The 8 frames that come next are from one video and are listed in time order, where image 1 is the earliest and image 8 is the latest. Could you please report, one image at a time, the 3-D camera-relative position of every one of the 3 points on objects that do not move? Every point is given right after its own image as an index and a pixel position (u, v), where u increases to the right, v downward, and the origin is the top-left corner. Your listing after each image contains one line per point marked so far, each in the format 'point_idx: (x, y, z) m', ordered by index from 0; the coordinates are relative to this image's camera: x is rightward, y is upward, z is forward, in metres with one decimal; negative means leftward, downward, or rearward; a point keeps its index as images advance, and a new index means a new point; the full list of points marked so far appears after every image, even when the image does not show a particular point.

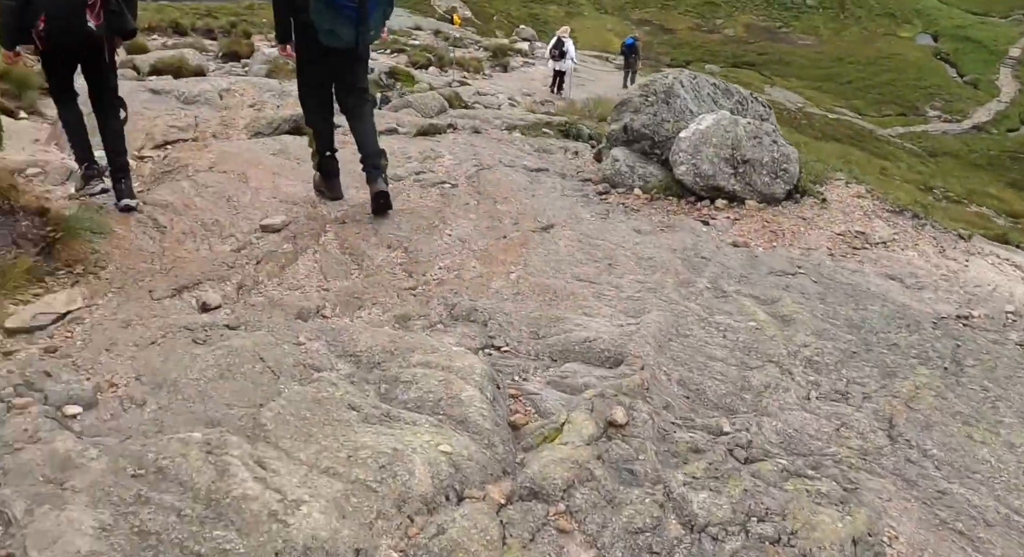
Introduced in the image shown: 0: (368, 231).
0: (-1.3, +0.4, +7.1) m
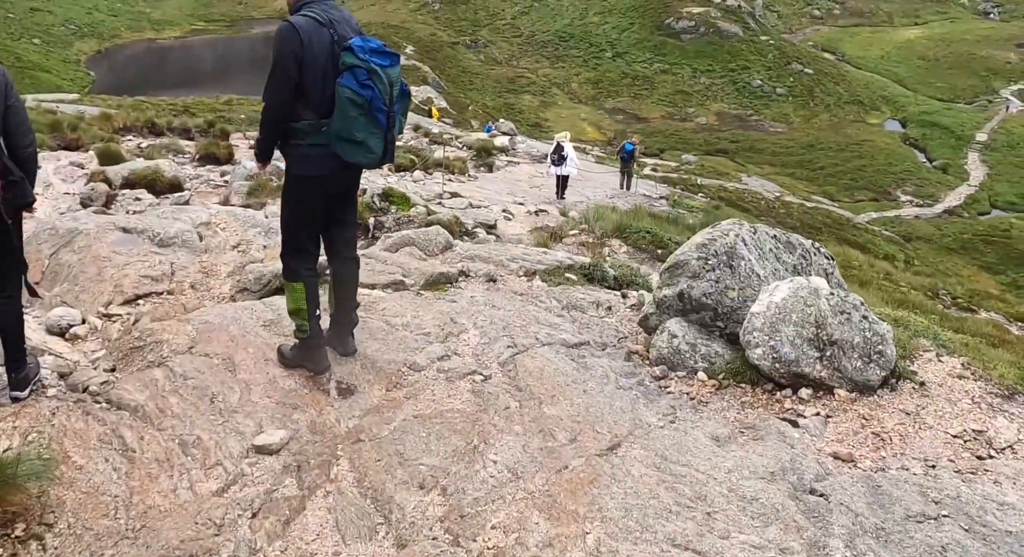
0: (-0.9, -1.3, +5.7) m
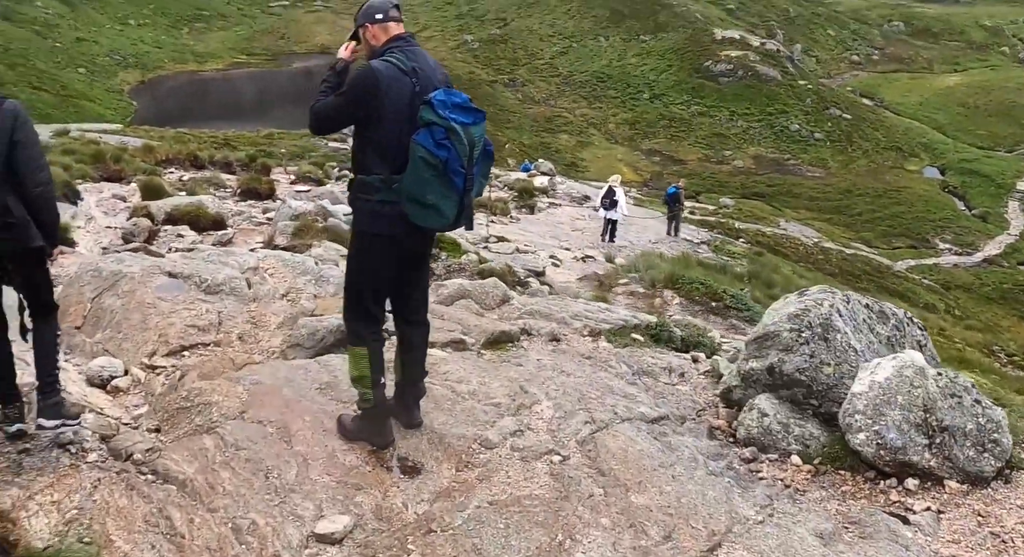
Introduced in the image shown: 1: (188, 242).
0: (-0.3, -1.8, +5.0) m
1: (-6.8, +0.8, +16.3) m
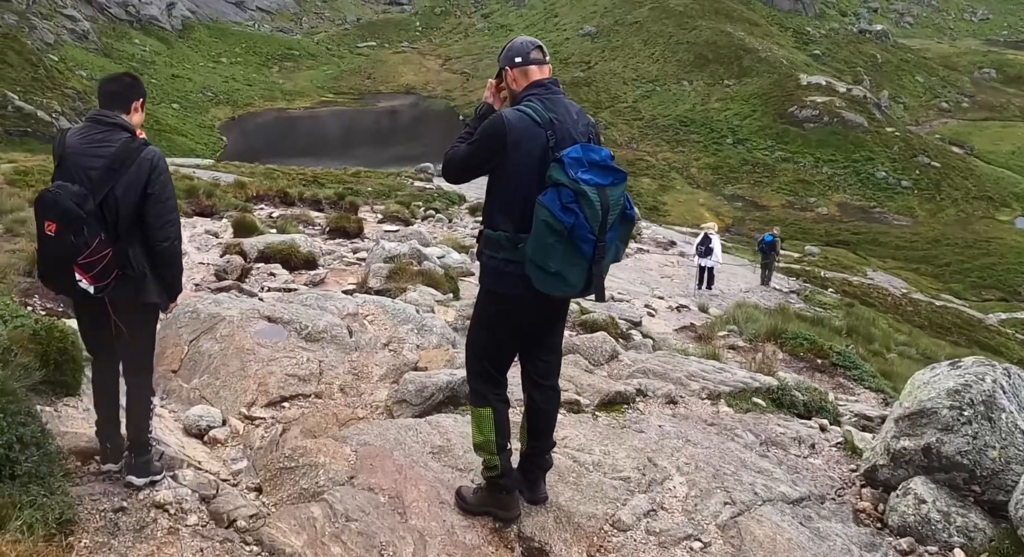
0: (+0.6, -2.2, +4.3) m
1: (-4.8, 0.0, +16.2) m
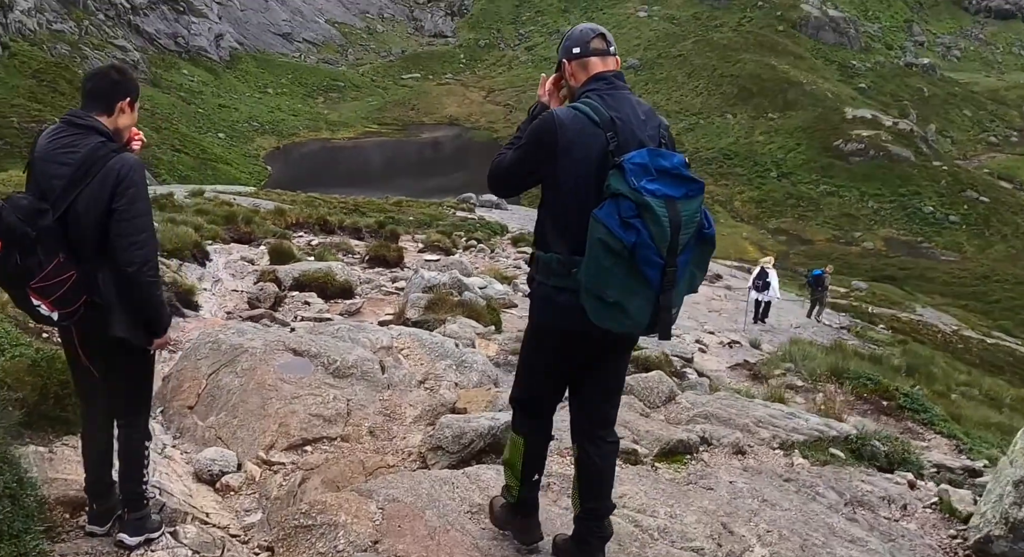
0: (+0.8, -2.3, +3.3) m
1: (-4.0, -0.6, +15.5) m
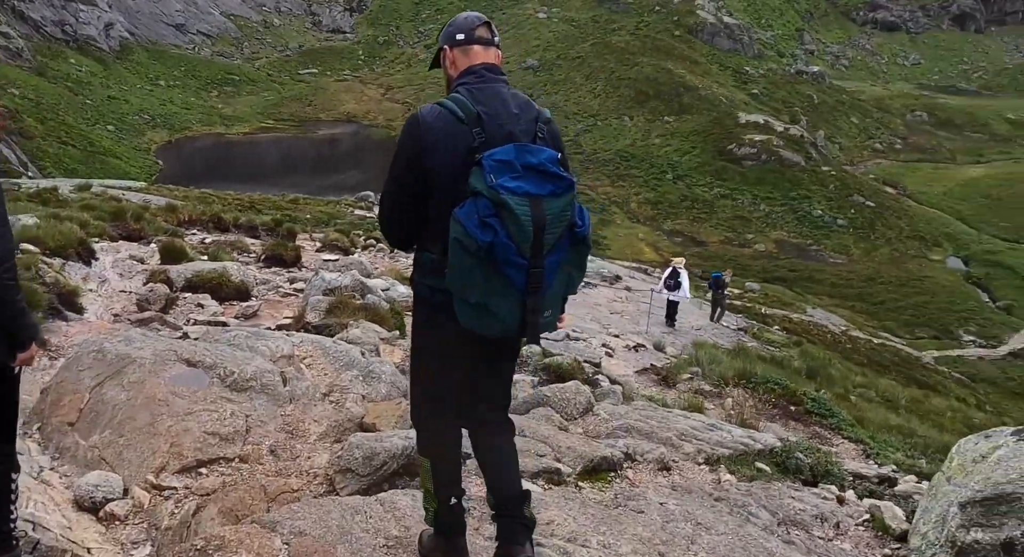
0: (+0.6, -2.4, +2.9) m
1: (-5.6, -0.7, +14.5) m
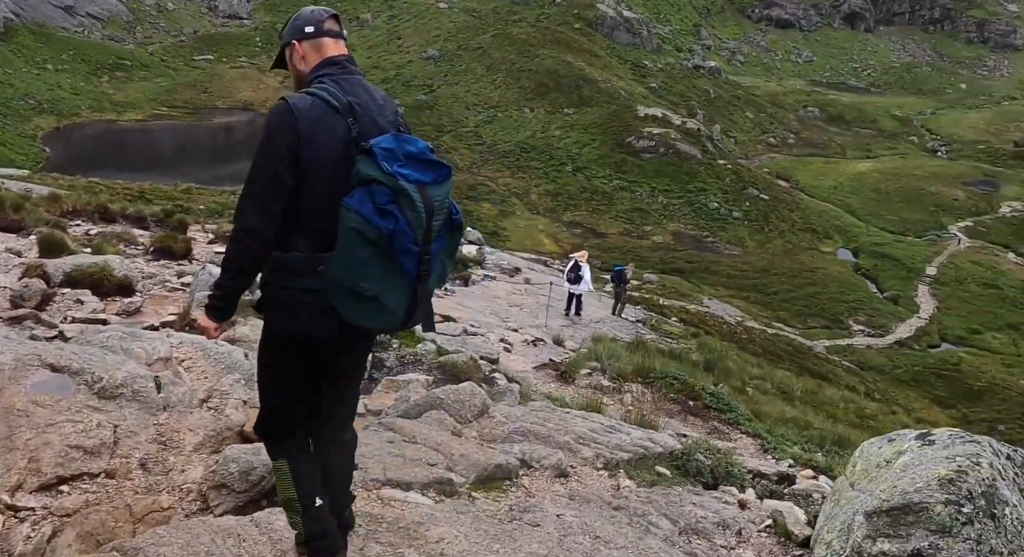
0: (+0.1, -2.4, +2.7) m
1: (-7.3, -0.6, +13.4) m
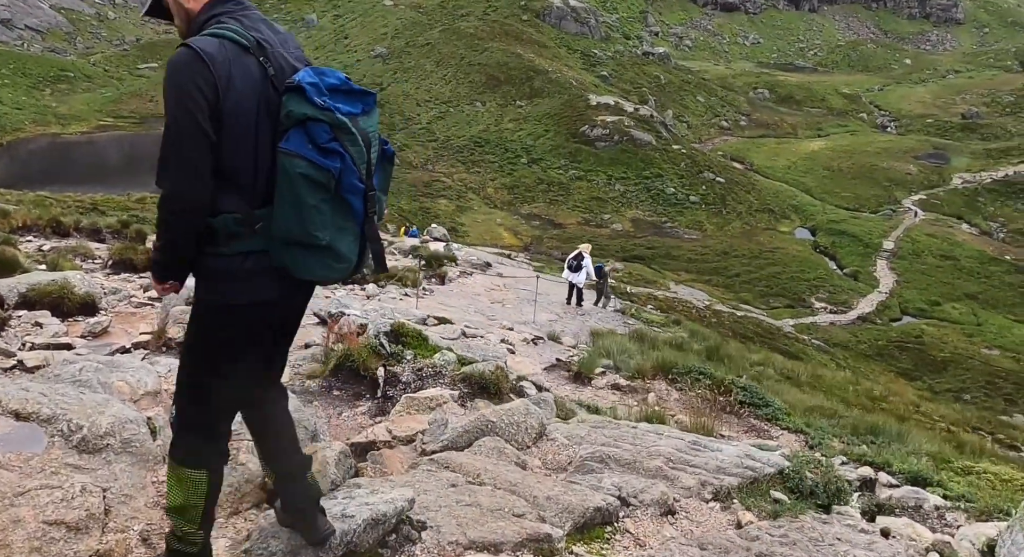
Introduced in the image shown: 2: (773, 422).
0: (+1.2, -2.4, +1.2) m
1: (-6.9, -0.9, +11.6) m
2: (+5.0, -2.5, +14.4) m
